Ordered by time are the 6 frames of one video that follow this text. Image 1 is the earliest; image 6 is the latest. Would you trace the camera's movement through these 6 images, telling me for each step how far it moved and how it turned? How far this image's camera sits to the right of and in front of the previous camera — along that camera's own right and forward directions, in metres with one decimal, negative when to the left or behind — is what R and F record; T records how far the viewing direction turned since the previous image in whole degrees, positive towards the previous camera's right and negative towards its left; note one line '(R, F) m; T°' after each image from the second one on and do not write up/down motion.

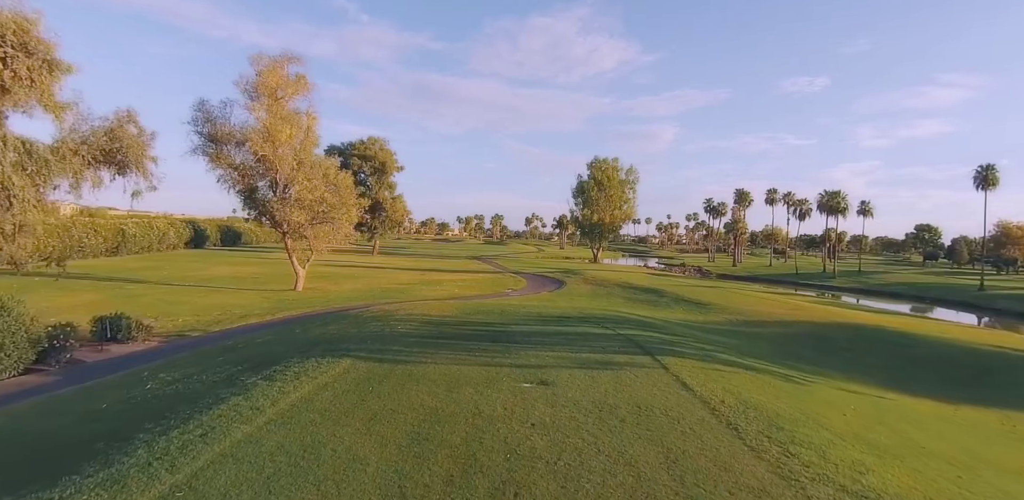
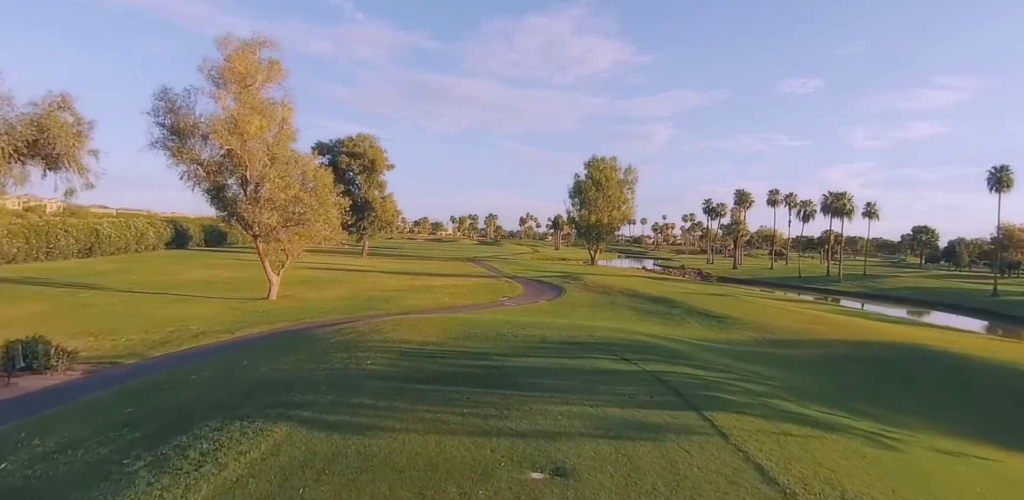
(-0.1, +2.7) m; +1°
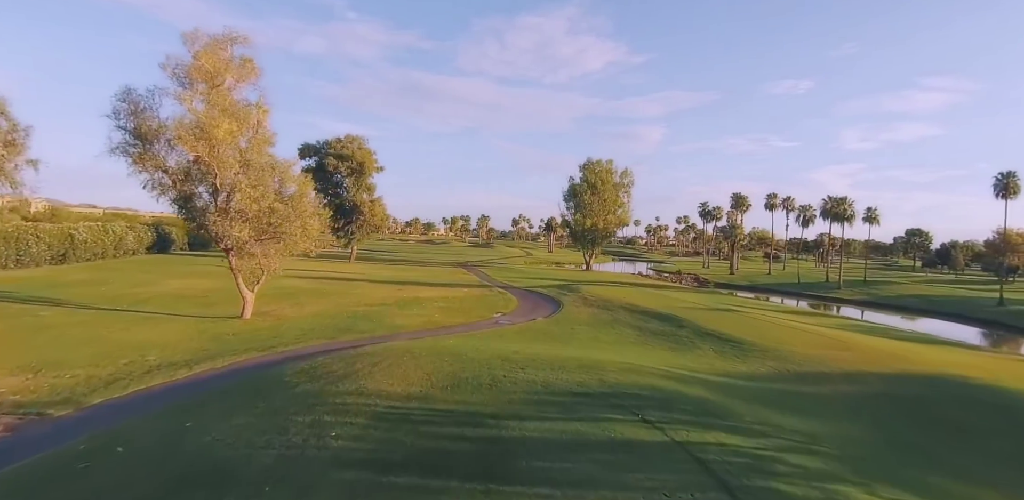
(-0.1, +2.0) m; +1°
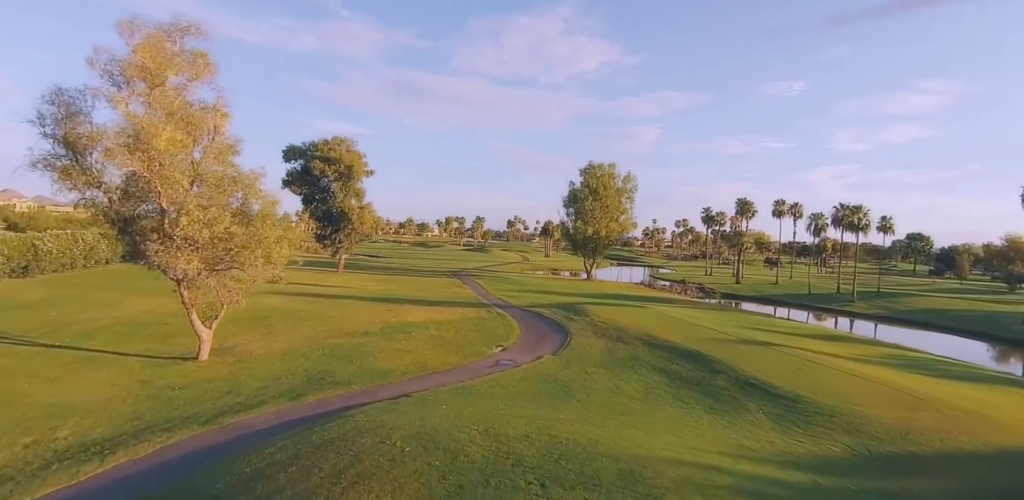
(-0.4, +3.7) m; +1°
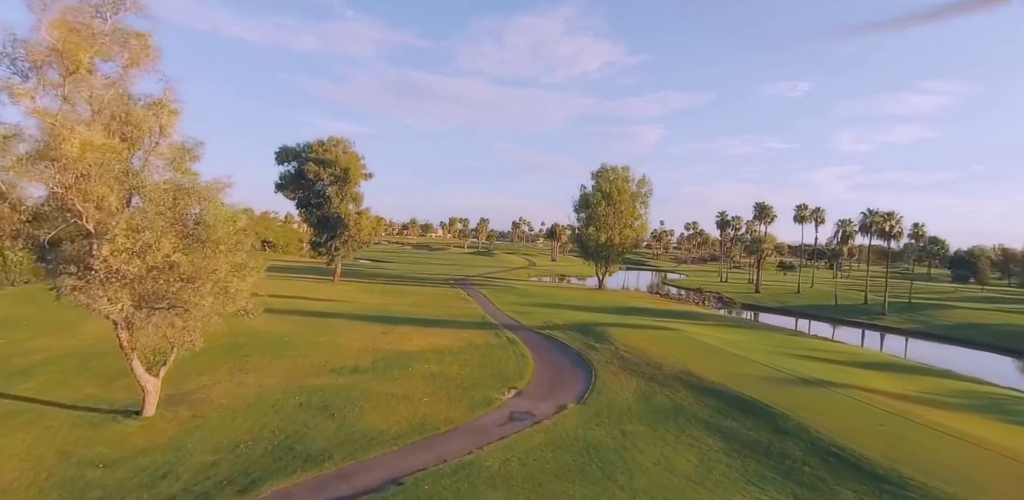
(-0.5, +4.1) m; 0°
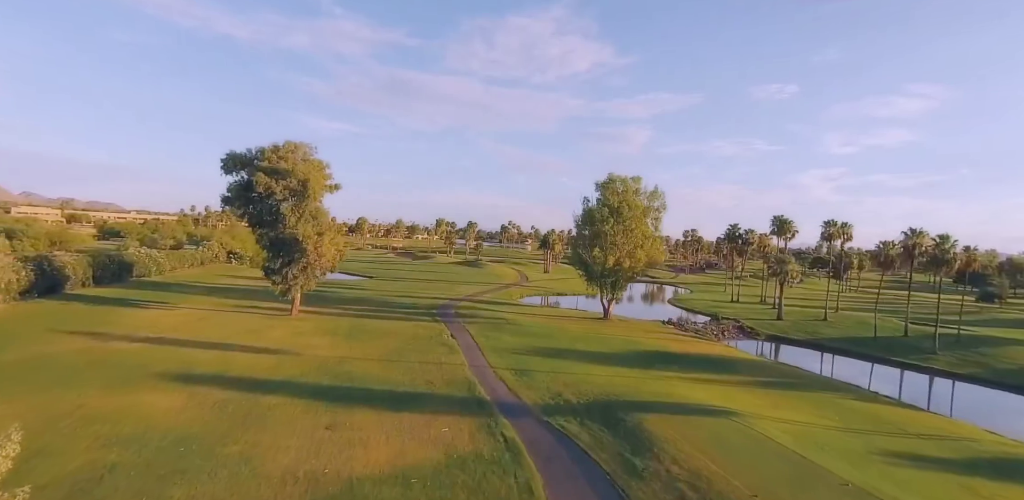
(-0.5, +9.2) m; +1°
